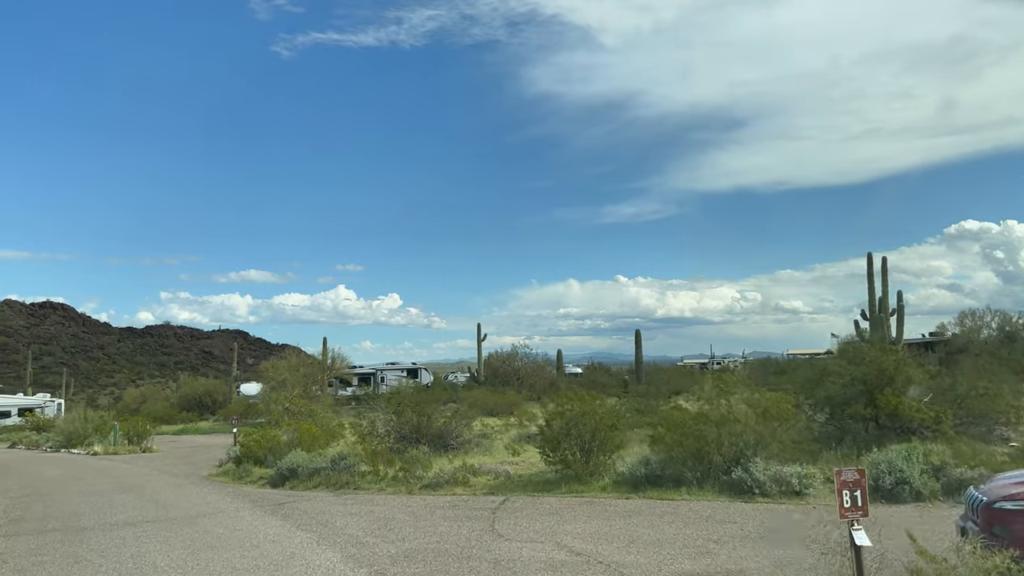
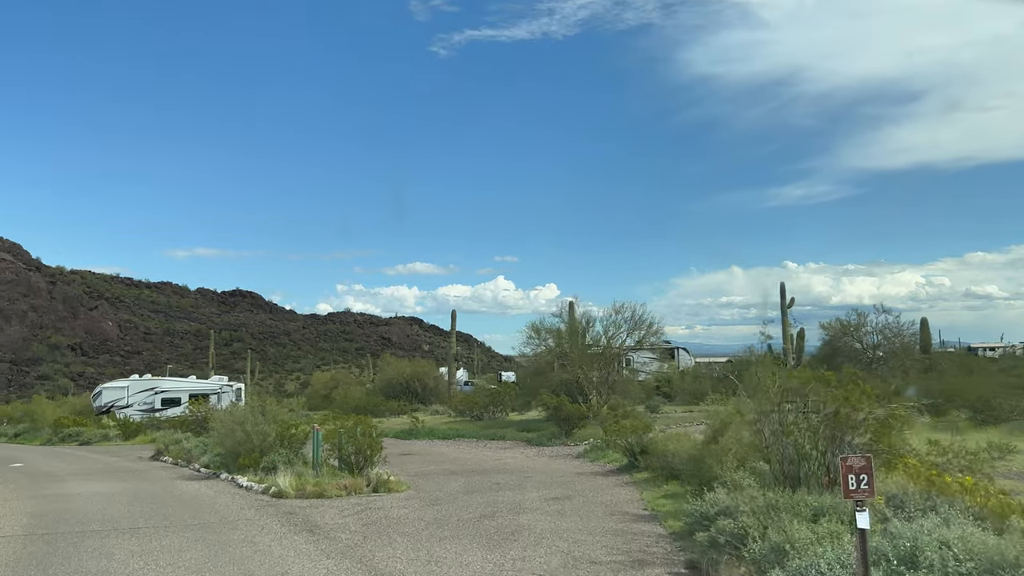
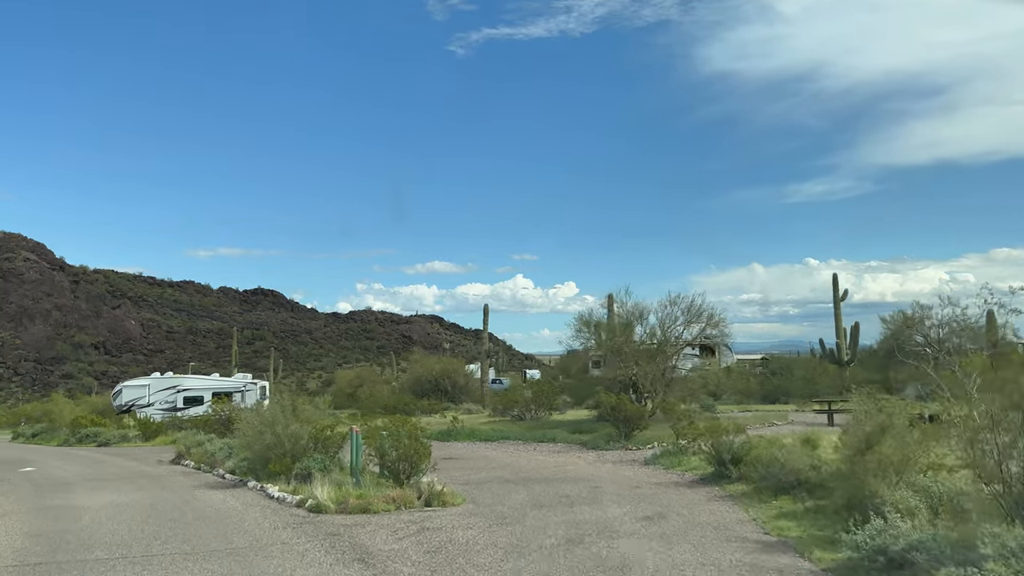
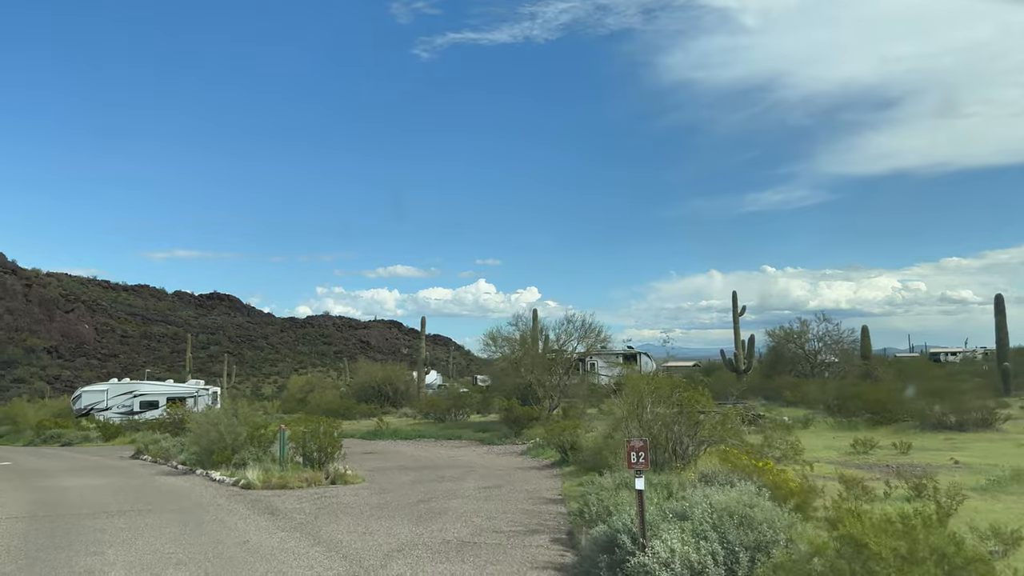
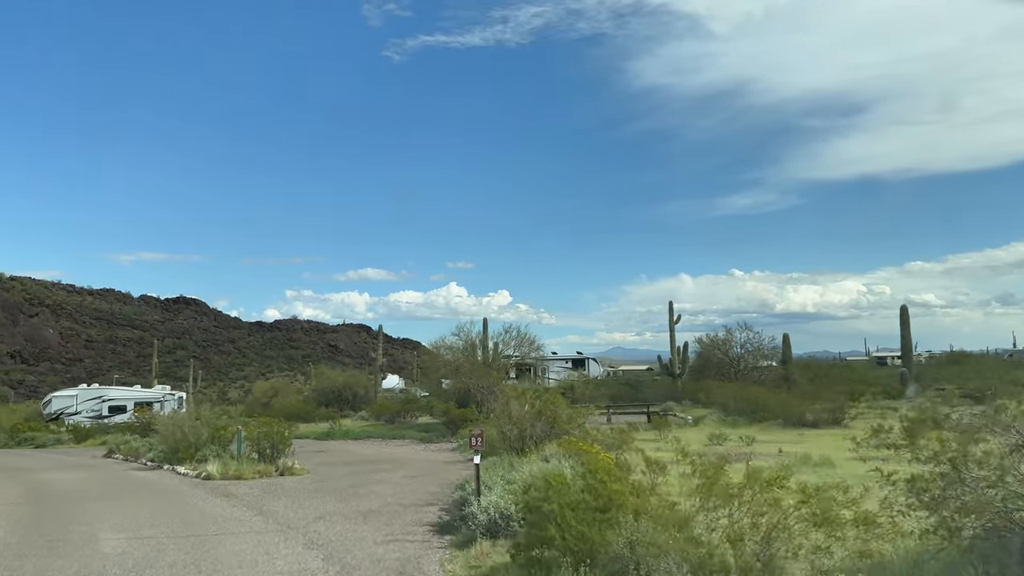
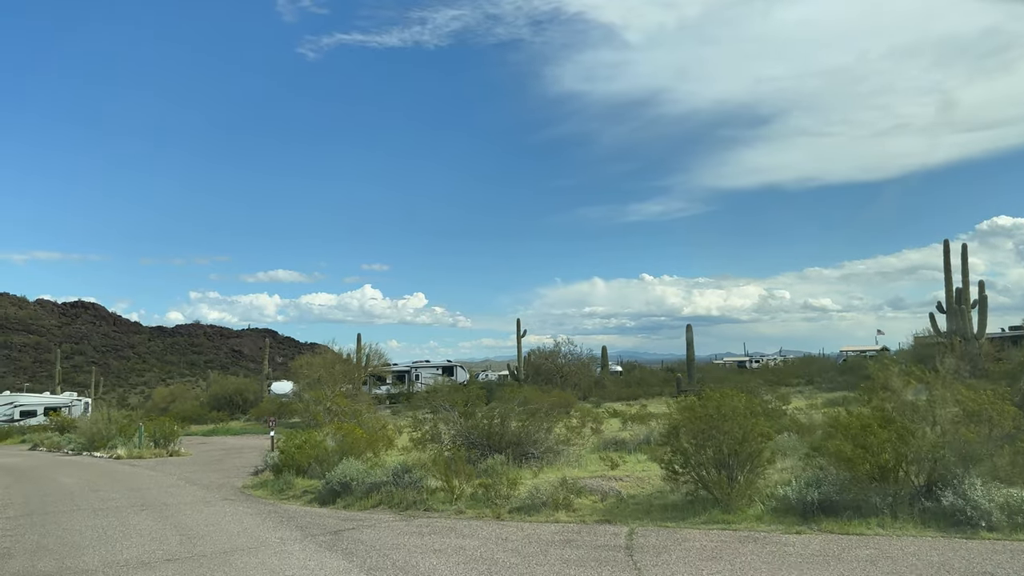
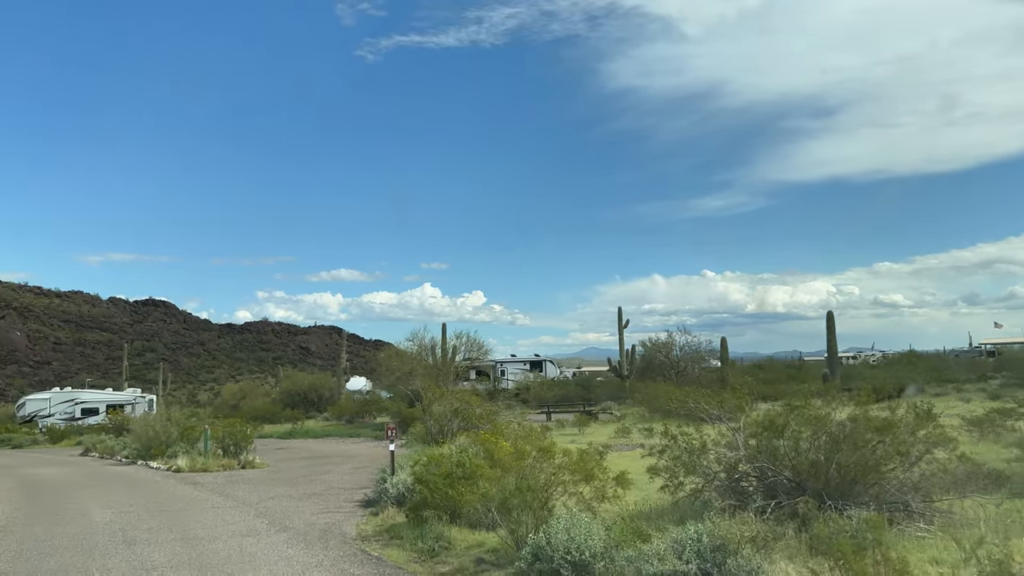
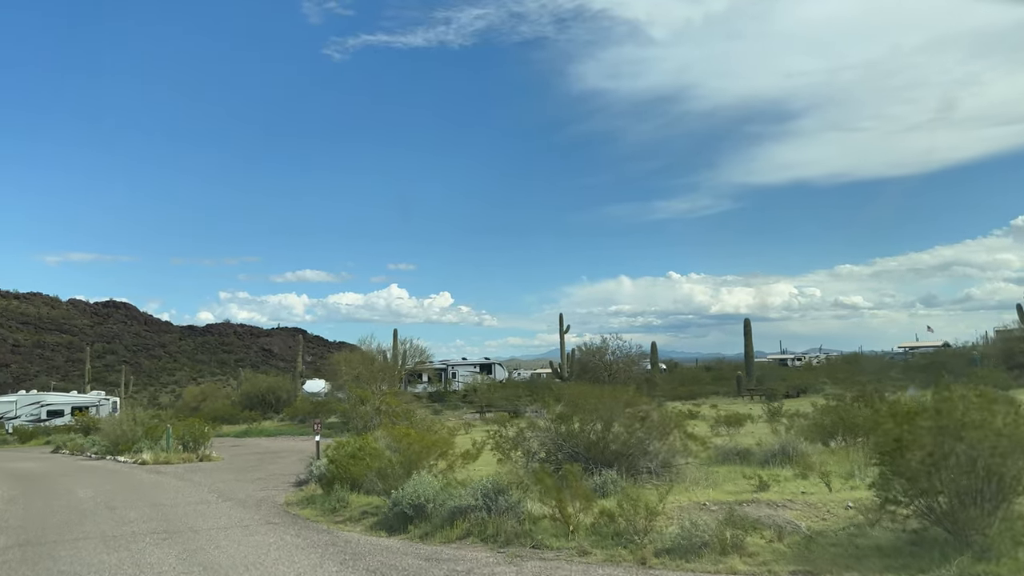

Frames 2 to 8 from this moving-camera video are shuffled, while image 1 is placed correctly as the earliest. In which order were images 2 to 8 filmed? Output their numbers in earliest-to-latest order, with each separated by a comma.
6, 8, 7, 5, 4, 2, 3
